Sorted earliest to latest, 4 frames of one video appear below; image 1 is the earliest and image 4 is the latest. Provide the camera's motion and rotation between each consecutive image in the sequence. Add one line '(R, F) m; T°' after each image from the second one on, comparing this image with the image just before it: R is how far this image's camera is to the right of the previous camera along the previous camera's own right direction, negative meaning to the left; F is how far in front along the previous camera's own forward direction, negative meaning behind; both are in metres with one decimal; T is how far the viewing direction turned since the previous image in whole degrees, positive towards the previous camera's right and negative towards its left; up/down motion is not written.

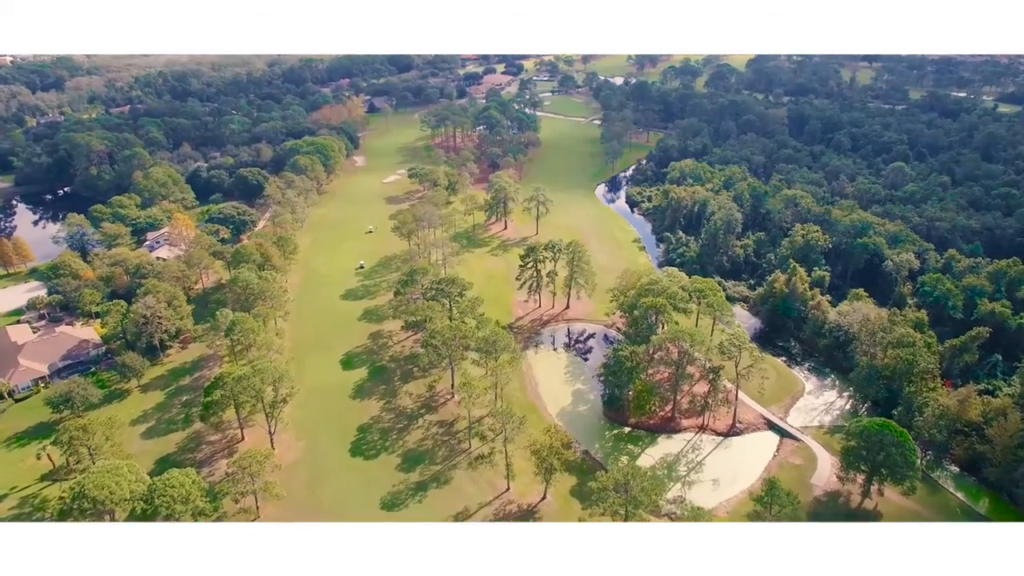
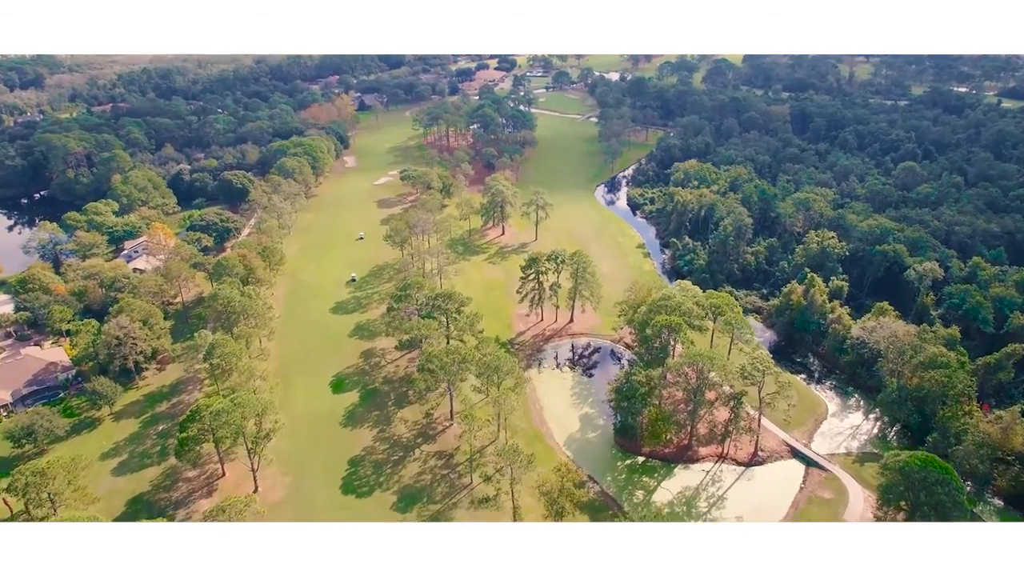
(-1.1, +5.8) m; +1°
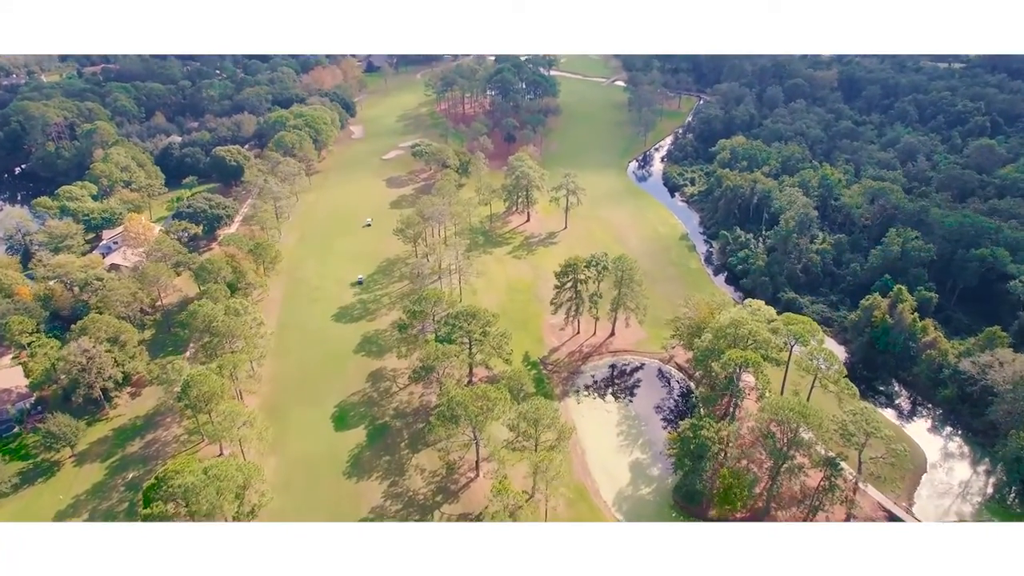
(-3.1, +13.4) m; -1°
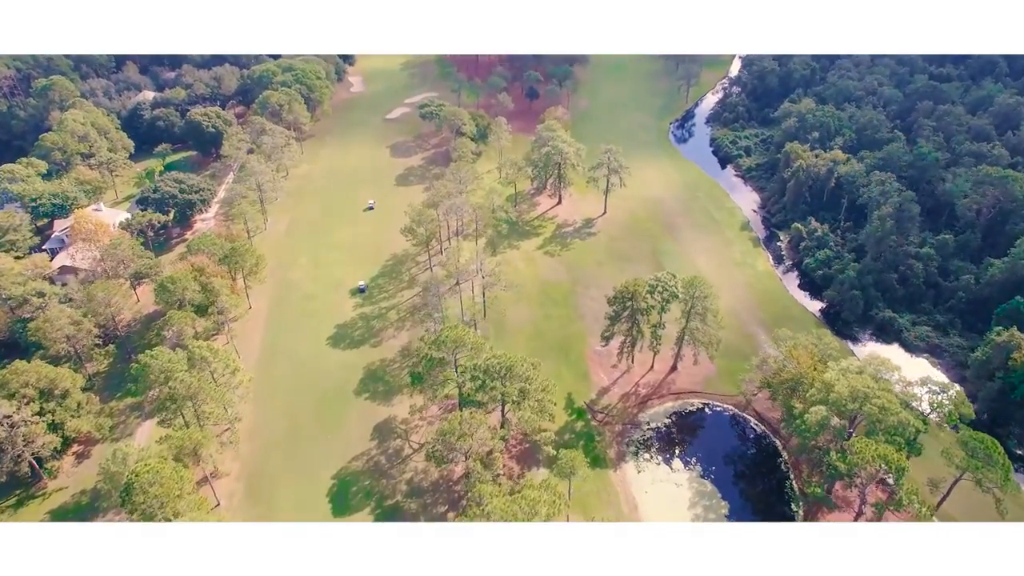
(-3.8, +16.5) m; 0°
